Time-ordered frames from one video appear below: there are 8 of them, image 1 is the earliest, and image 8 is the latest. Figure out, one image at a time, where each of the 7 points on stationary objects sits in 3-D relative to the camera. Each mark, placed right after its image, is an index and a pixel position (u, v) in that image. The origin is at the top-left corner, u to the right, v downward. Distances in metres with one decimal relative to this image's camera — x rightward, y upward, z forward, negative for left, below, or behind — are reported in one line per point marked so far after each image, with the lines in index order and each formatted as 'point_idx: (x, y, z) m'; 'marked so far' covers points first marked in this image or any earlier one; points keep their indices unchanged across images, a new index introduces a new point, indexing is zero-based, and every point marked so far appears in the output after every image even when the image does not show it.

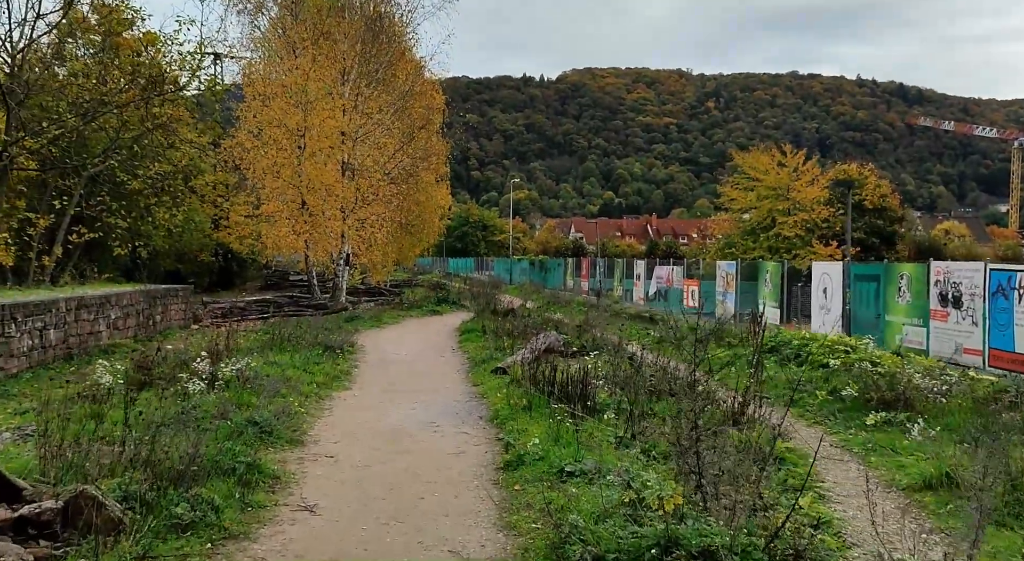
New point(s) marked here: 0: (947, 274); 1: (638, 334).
0: (+7.5, +0.1, +15.8) m
1: (+2.4, -1.1, +17.6) m
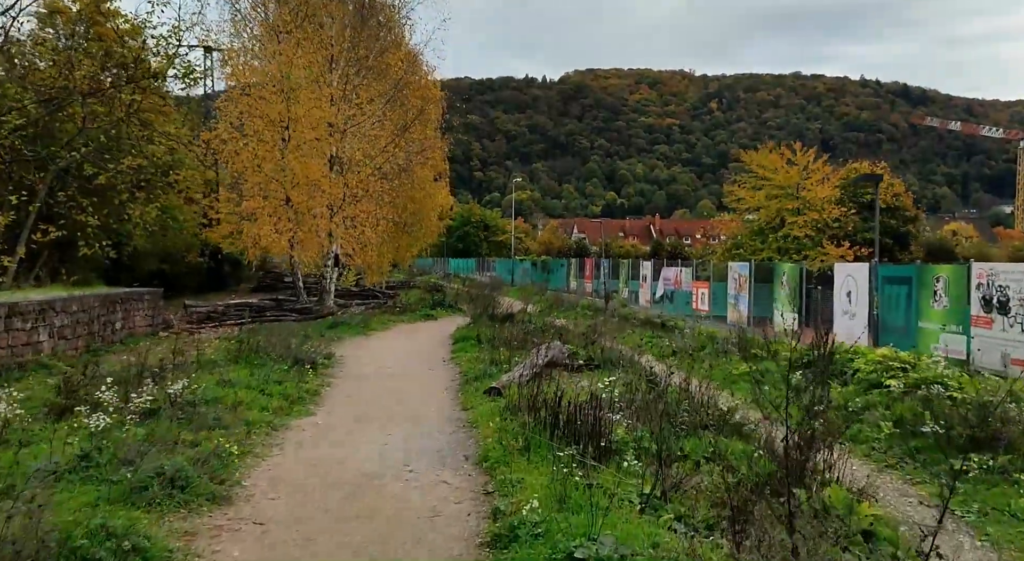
0: (+7.5, +0.1, +14.1) m
1: (+2.4, -1.1, +15.9) m
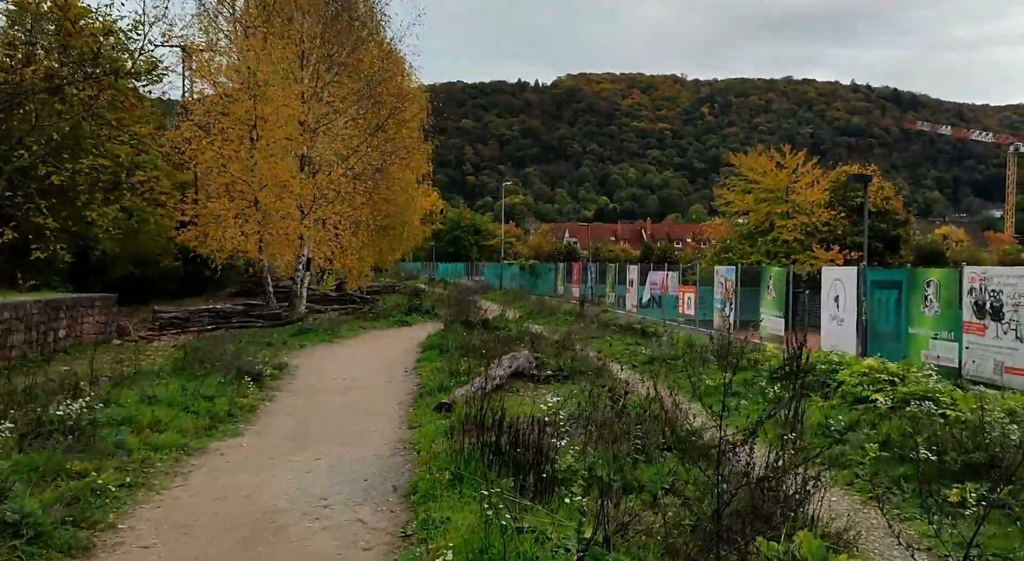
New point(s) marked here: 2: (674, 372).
0: (+7.0, 0.0, +13.3) m
1: (+1.9, -1.2, +15.1) m
2: (+2.3, -1.3, +12.5) m
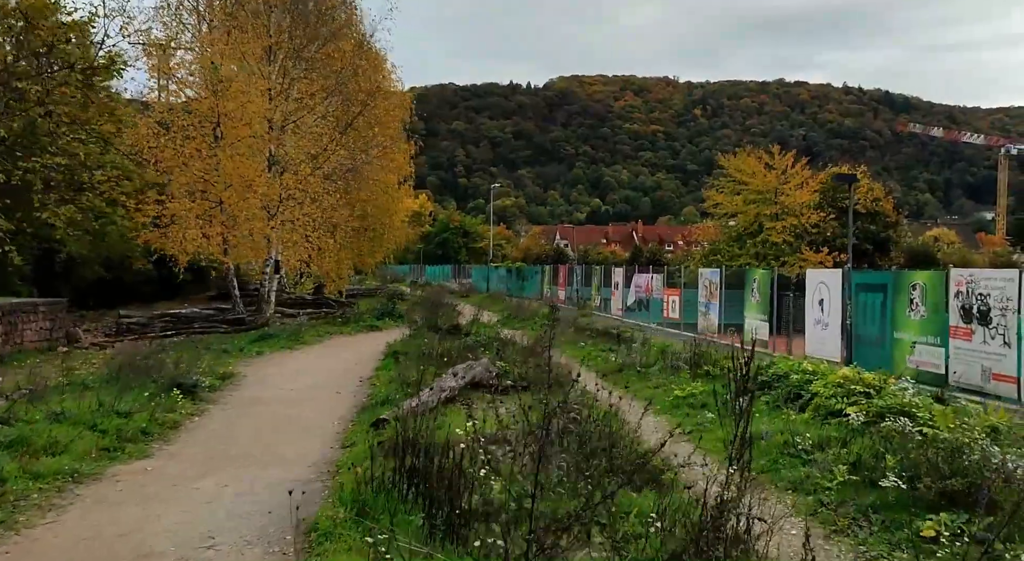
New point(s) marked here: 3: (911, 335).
0: (+6.4, -0.1, +12.7) m
1: (+1.3, -1.3, +14.4) m
2: (+1.7, -1.3, +11.8) m
3: (+6.2, -0.8, +13.9) m
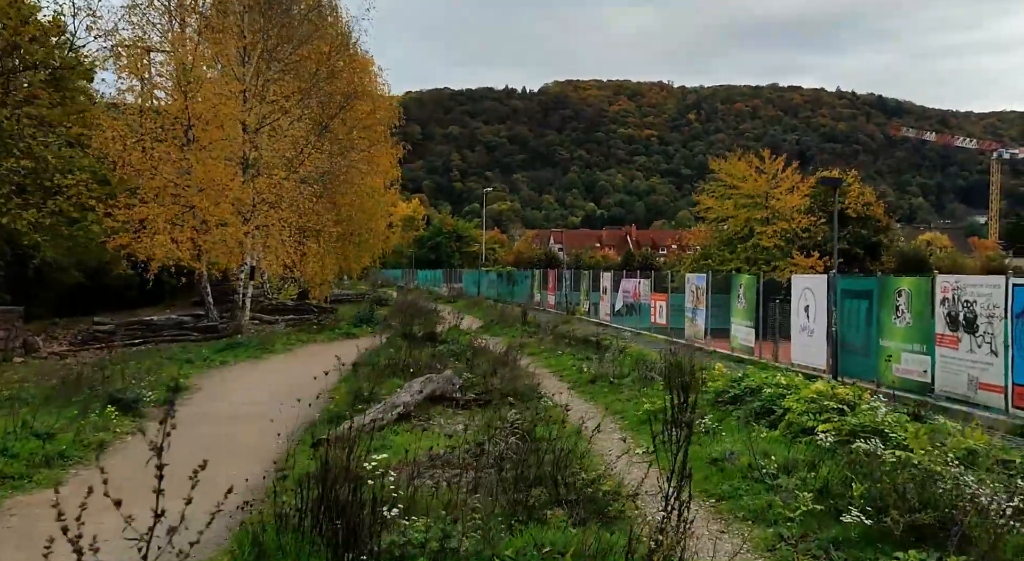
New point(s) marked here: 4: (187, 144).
0: (+6.0, -0.2, +12.2) m
1: (+0.9, -1.4, +13.9) m
2: (+1.3, -1.4, +11.3) m
3: (+5.7, -0.9, +13.5) m
4: (-7.1, +3.0, +19.8) m
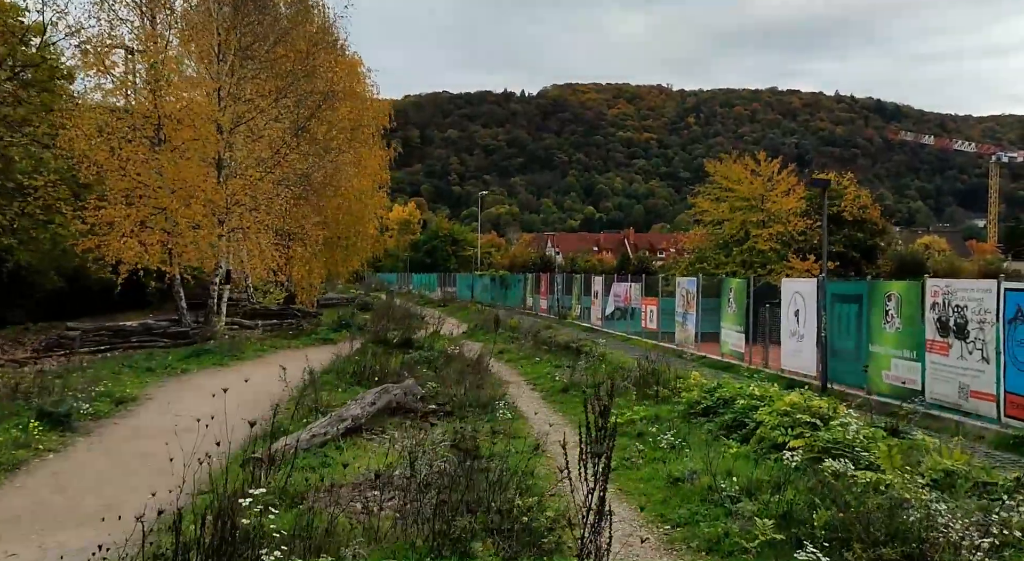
0: (+5.6, -0.2, +11.7) m
1: (+0.5, -1.4, +13.4) m
2: (+0.9, -1.5, +10.7) m
3: (+5.3, -1.0, +12.9) m
4: (-7.5, +2.9, +19.2) m
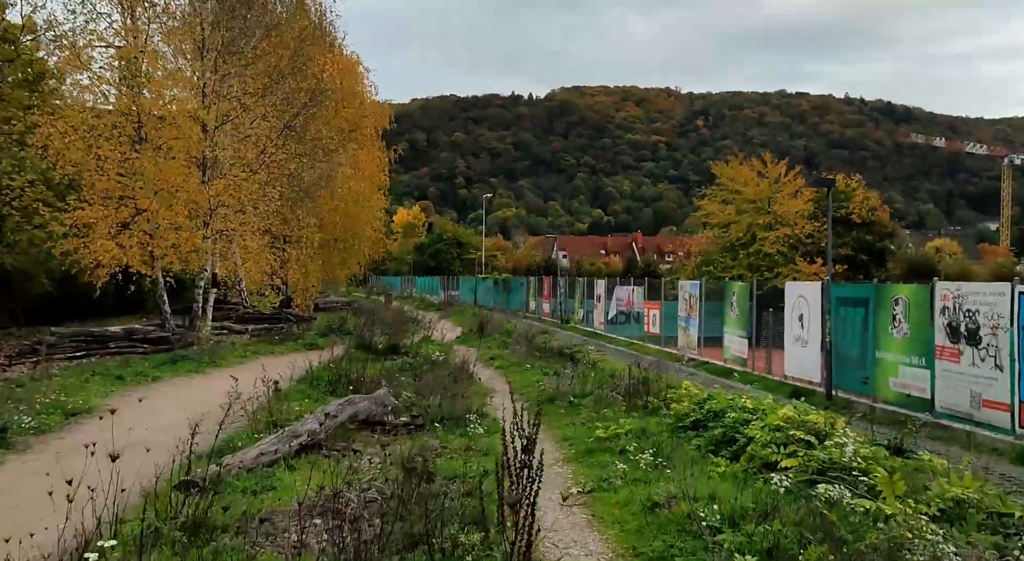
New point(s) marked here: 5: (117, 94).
0: (+5.4, -0.2, +11.0) m
1: (+0.3, -1.5, +12.7) m
2: (+0.6, -1.5, +10.1) m
3: (+5.1, -1.0, +12.2) m
4: (-7.7, +2.8, +18.6) m
5: (-8.0, +3.8, +18.6) m
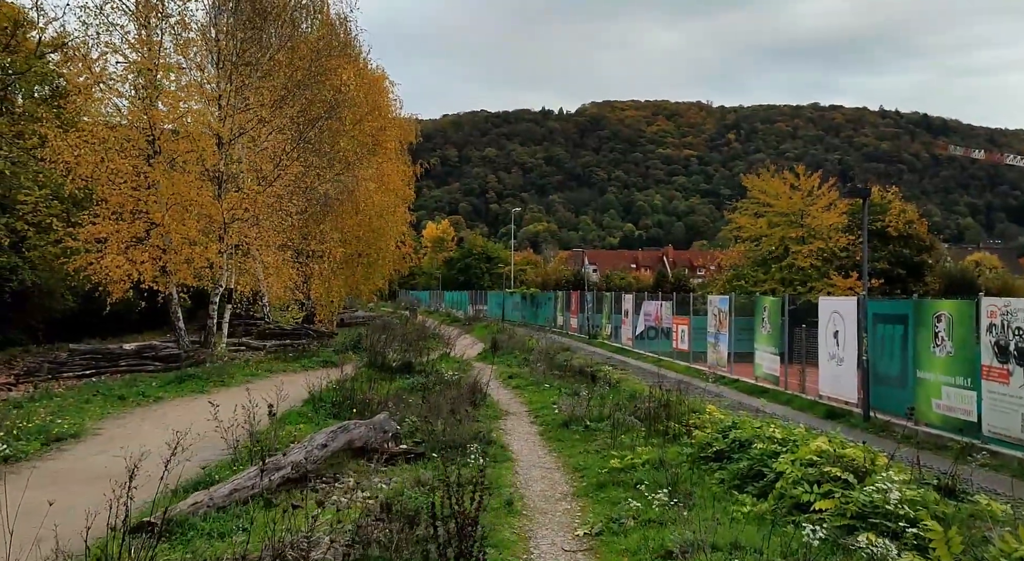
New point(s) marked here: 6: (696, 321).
0: (+5.5, -0.4, +10.1) m
1: (+0.5, -1.7, +12.0) m
2: (+0.8, -1.7, +9.3) m
3: (+5.3, -1.2, +11.3) m
4: (-7.3, +2.5, +18.3) m
5: (-7.6, +3.4, +18.2) m
6: (+3.8, -1.0, +20.0) m
